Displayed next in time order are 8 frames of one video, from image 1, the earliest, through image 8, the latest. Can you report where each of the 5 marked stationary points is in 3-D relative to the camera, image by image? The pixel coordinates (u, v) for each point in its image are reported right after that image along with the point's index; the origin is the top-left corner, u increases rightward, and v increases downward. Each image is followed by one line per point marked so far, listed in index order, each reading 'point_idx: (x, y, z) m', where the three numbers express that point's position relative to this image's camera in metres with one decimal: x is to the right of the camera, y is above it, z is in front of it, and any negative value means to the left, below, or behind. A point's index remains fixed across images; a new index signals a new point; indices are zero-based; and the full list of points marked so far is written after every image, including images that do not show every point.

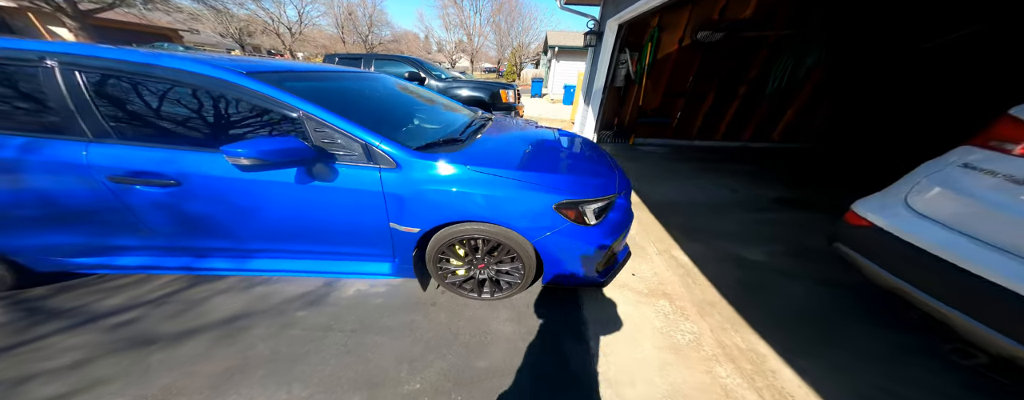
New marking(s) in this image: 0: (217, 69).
0: (-1.8, +0.8, +1.7) m
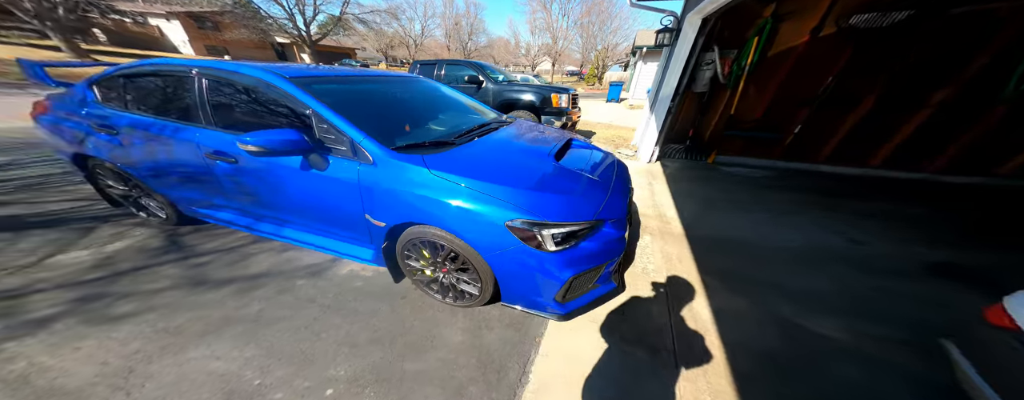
0: (-1.8, +1.0, +2.0) m
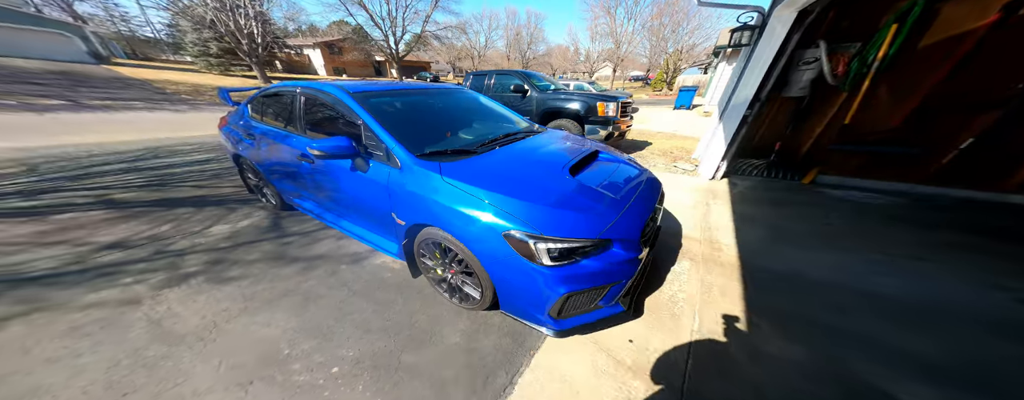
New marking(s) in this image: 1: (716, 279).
0: (-1.6, +1.0, +2.4) m
1: (+1.7, -0.7, +2.2) m
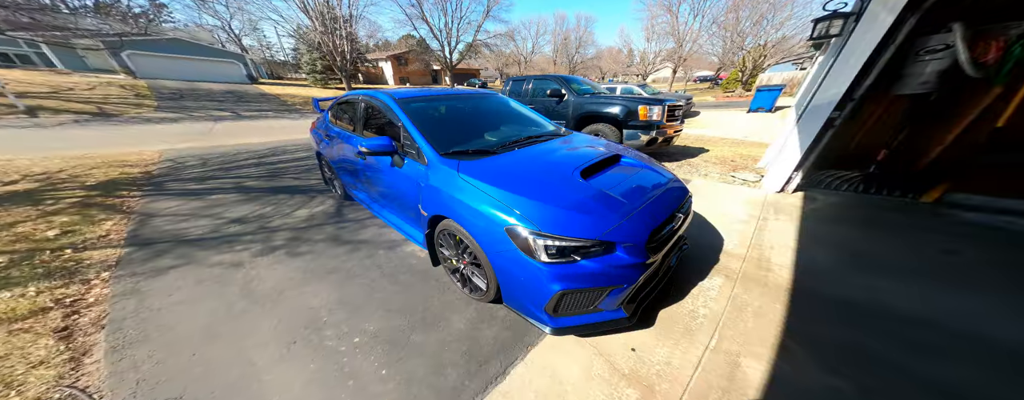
0: (-1.3, +1.1, +2.8) m
1: (+1.8, -0.7, +1.9) m
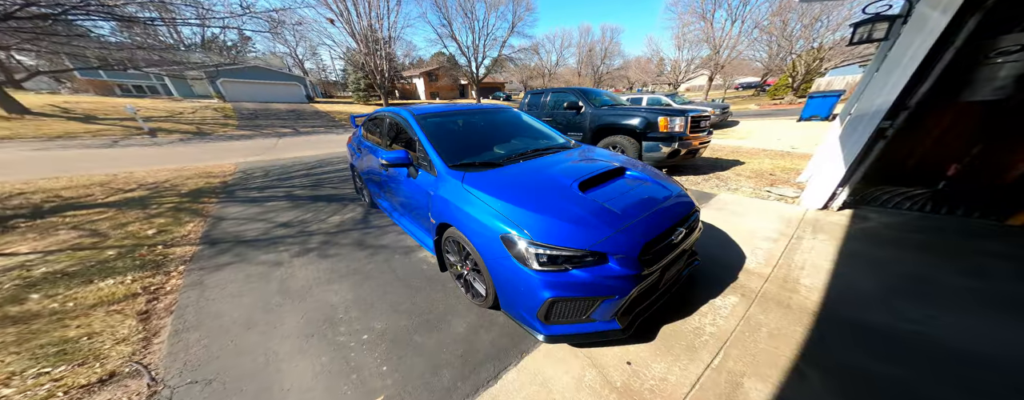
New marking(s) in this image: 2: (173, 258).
0: (-1.2, +1.0, +3.0) m
1: (+1.8, -0.8, +1.8) m
2: (-3.5, -0.6, +2.6) m
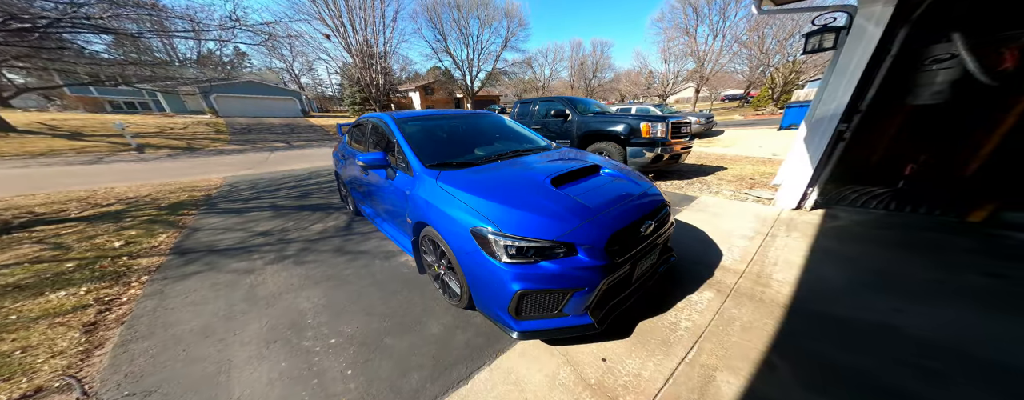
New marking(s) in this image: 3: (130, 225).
0: (-1.4, +0.9, +3.0) m
1: (+1.6, -0.8, +1.8) m
2: (-3.7, -0.7, +2.5) m
3: (-5.6, -0.4, +3.9) m
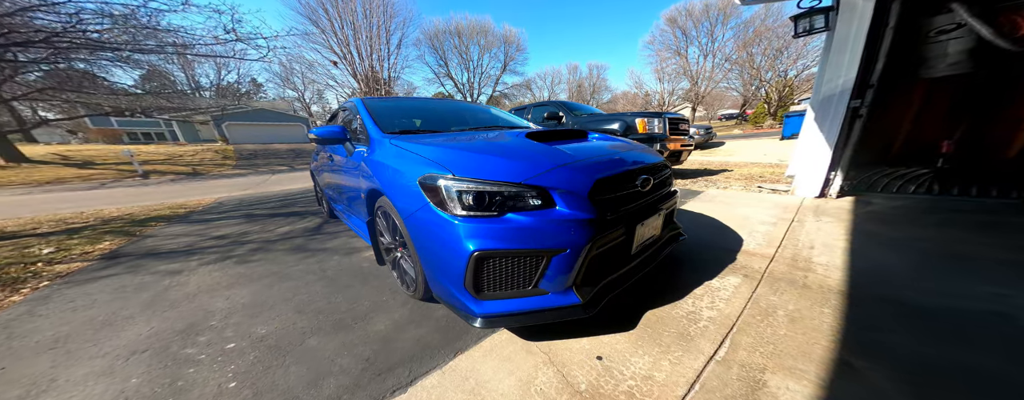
0: (-1.6, +1.0, +2.8) m
1: (+1.5, -0.5, +1.4) m
2: (-3.8, -0.6, +2.2) m
3: (-5.8, -0.4, +3.5) m
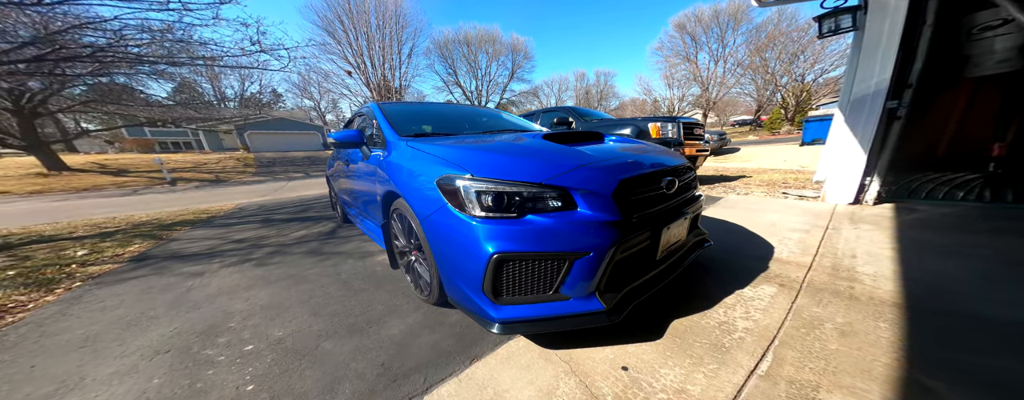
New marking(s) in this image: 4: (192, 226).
0: (-1.4, +1.0, +2.8) m
1: (+1.5, -0.5, +1.3) m
2: (-3.7, -0.6, +2.2) m
3: (-5.6, -0.5, +3.7) m
4: (-5.7, -0.4, +4.6) m
